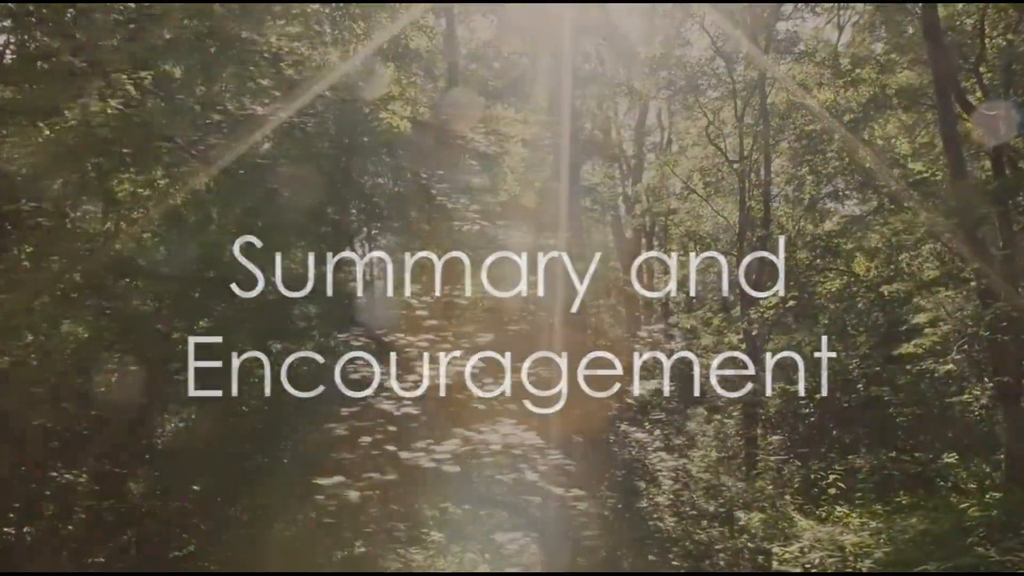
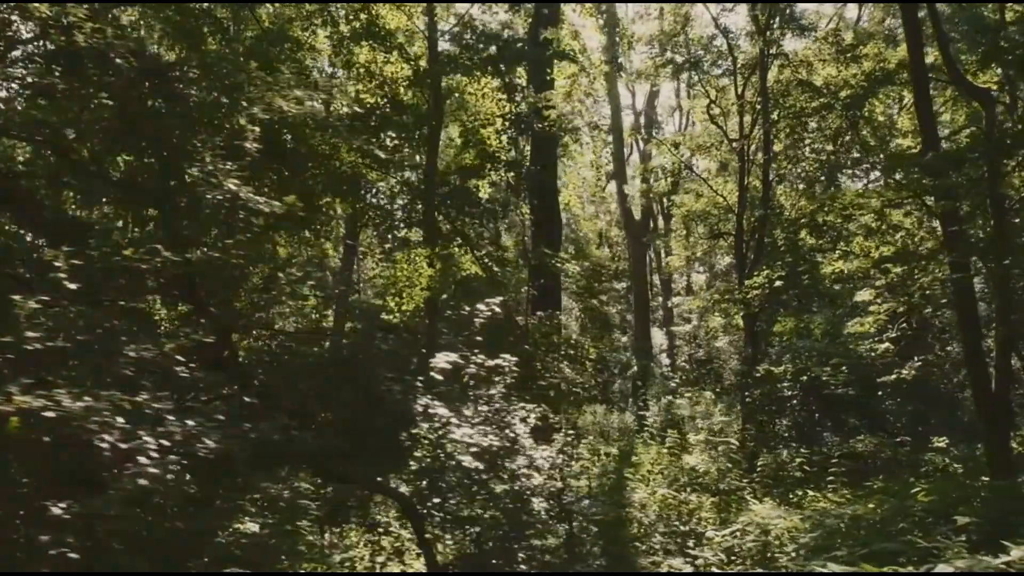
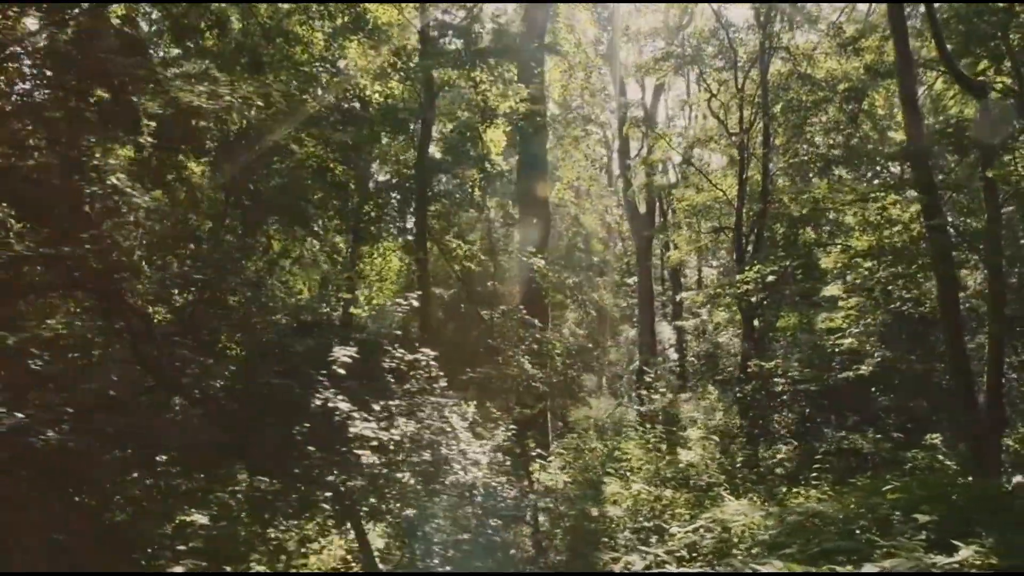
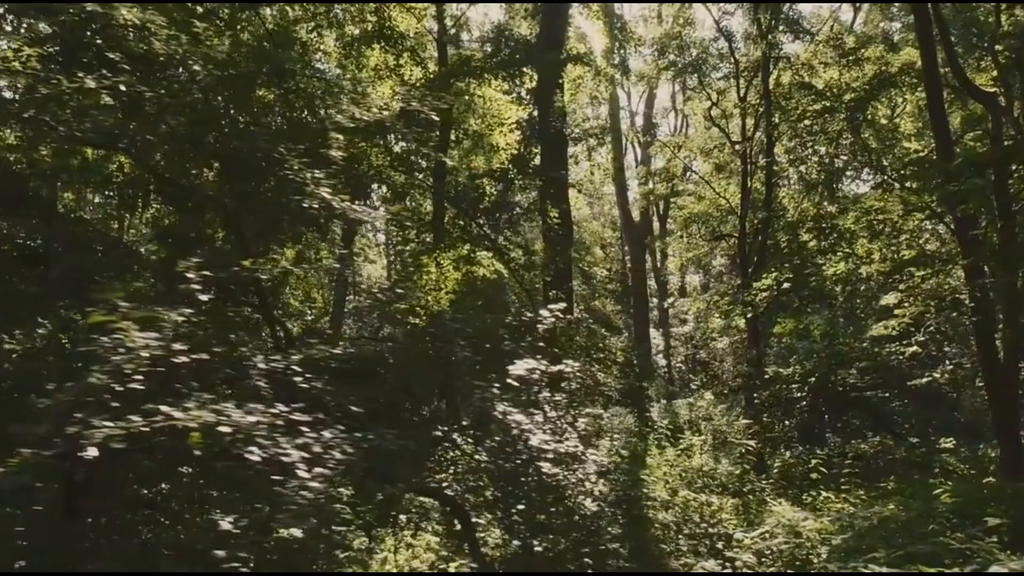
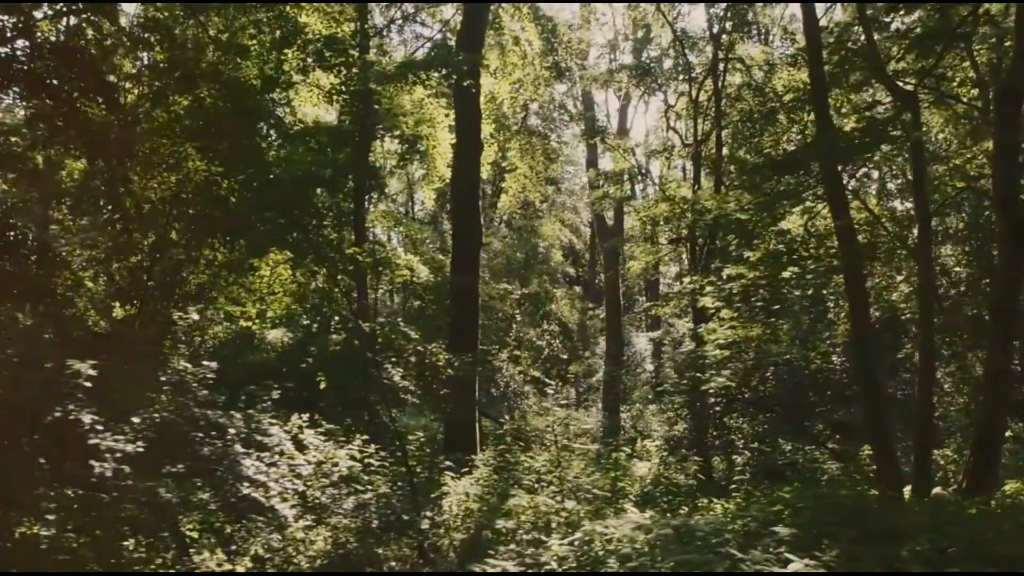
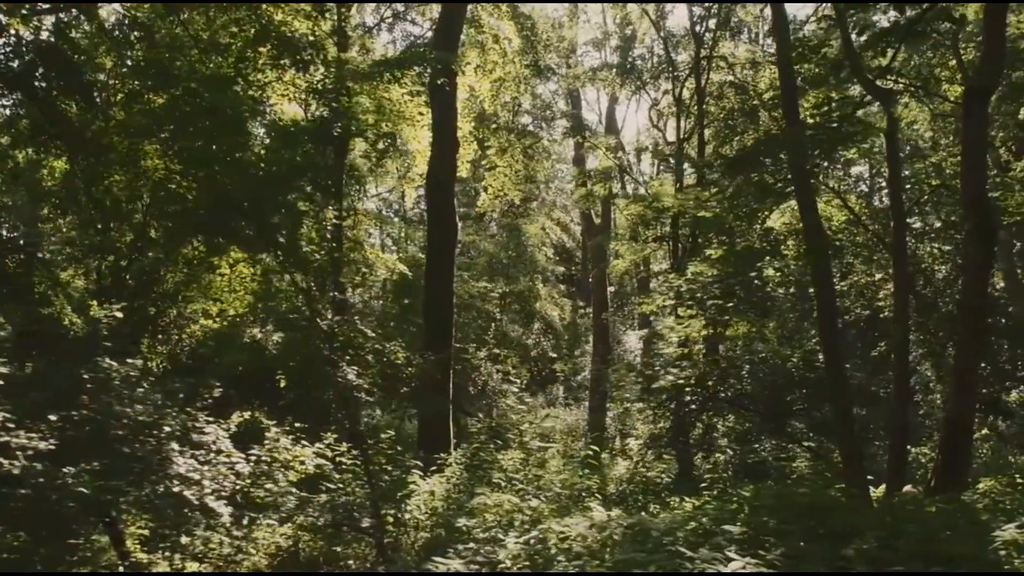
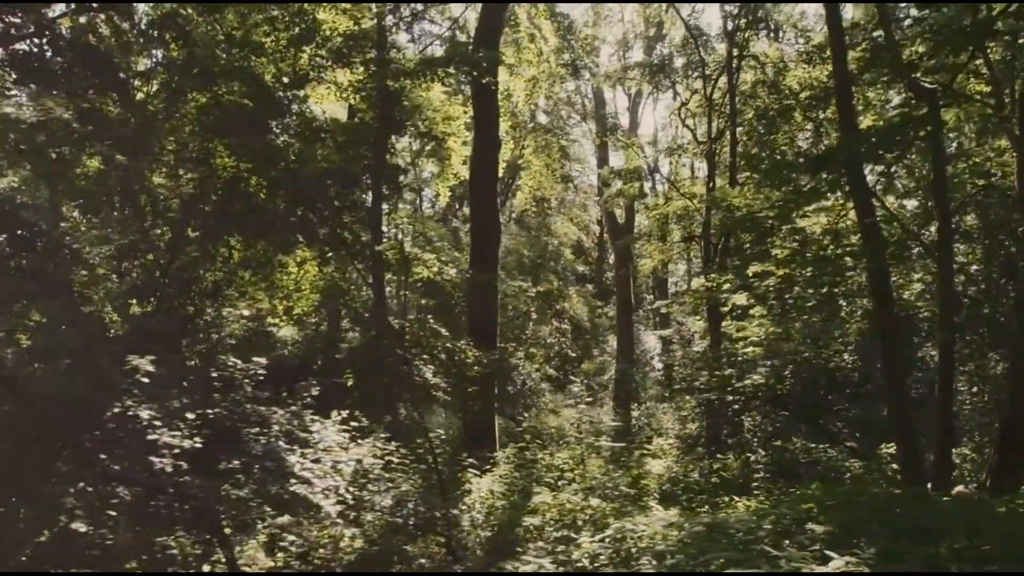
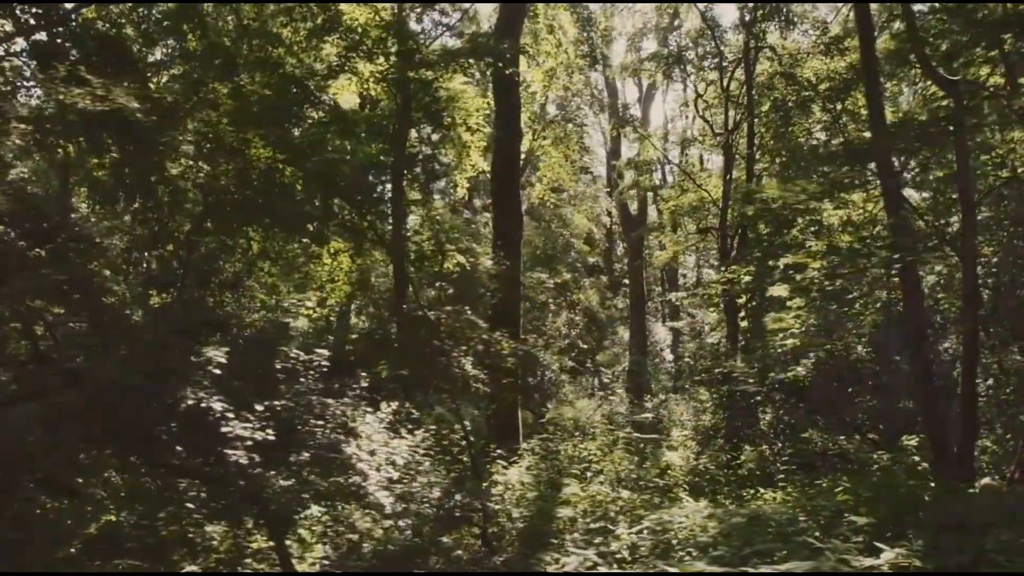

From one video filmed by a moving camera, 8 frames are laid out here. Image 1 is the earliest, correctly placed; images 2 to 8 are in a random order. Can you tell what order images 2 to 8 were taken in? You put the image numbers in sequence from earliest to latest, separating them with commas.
4, 2, 3, 8, 7, 5, 6
